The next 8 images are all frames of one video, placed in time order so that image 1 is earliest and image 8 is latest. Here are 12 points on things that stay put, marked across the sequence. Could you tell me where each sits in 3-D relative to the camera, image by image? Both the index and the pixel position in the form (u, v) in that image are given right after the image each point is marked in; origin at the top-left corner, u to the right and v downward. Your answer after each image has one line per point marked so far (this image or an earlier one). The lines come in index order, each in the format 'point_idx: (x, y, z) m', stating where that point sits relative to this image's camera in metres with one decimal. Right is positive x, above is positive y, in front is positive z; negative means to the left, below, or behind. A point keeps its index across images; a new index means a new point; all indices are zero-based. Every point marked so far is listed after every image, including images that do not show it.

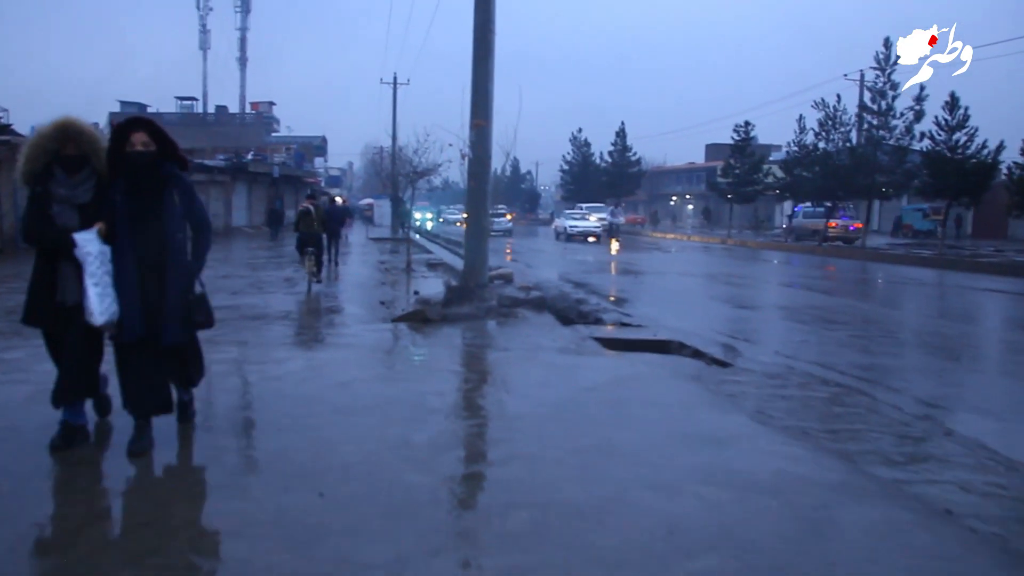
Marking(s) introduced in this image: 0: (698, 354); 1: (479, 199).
0: (+1.5, -0.6, +9.6) m
1: (-0.4, +1.0, +13.8) m
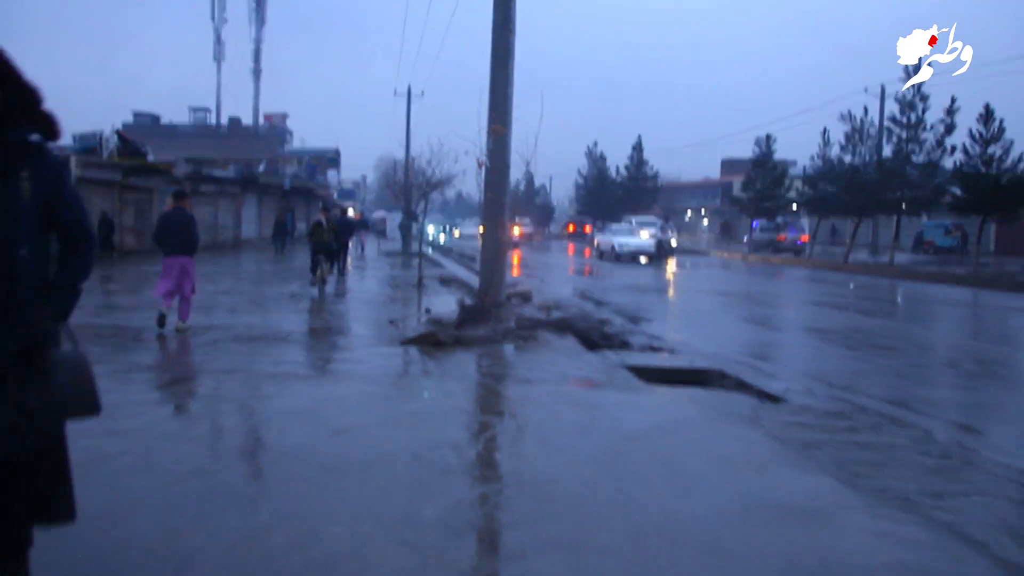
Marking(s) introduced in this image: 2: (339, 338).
0: (+1.7, -0.7, +8.6) m
1: (-0.2, +0.8, +12.8) m
2: (-1.7, -0.5, +11.3) m
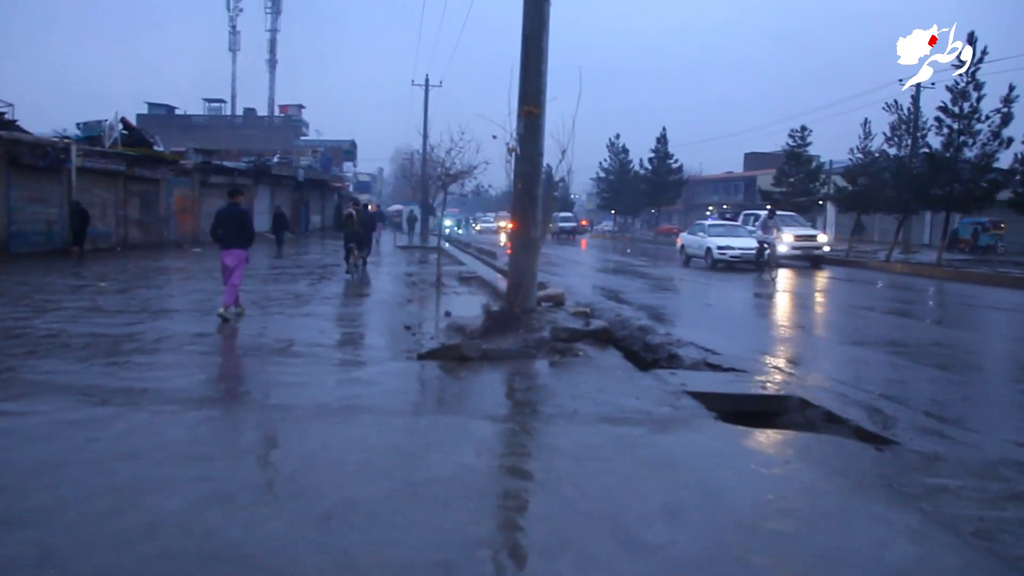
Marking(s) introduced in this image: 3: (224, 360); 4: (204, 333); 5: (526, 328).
0: (+2.0, -0.8, +7.0) m
1: (+0.1, +0.8, +11.3) m
2: (-1.4, -0.5, +9.8) m
3: (-2.2, -0.6, +8.8) m
4: (-2.9, -0.4, +10.7) m
5: (+0.1, -0.4, +10.7) m
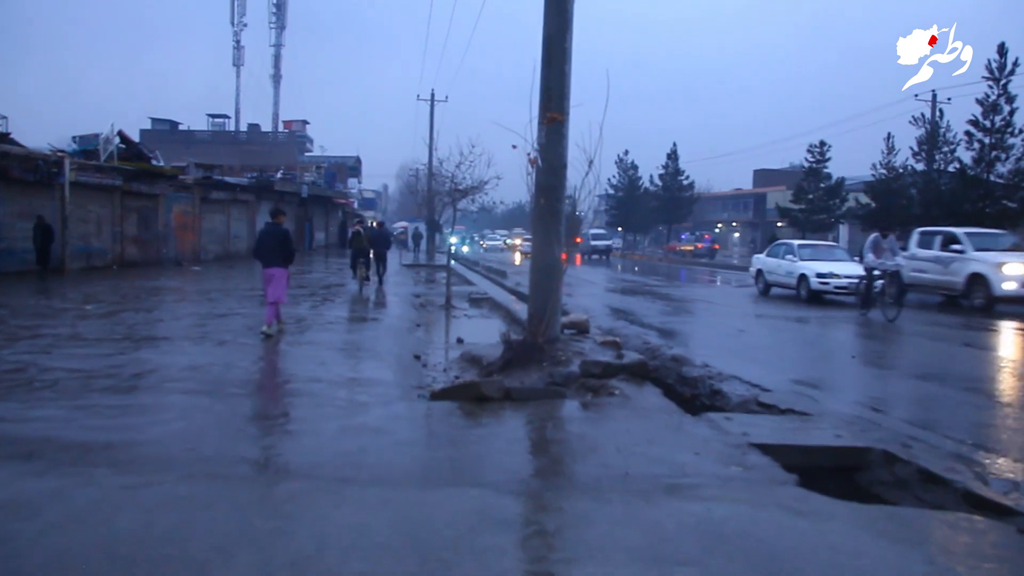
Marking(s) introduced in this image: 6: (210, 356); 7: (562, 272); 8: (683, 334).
0: (+2.1, -1.0, +5.9) m
1: (+0.3, +0.6, +10.2) m
2: (-1.2, -0.7, +8.6) m
3: (-2.0, -0.8, +7.6) m
4: (-2.7, -0.6, +9.5) m
5: (+0.3, -0.6, +9.6) m
6: (-2.7, -0.6, +10.2) m
7: (+0.5, +0.1, +10.3) m
8: (+2.4, -0.7, +16.4) m
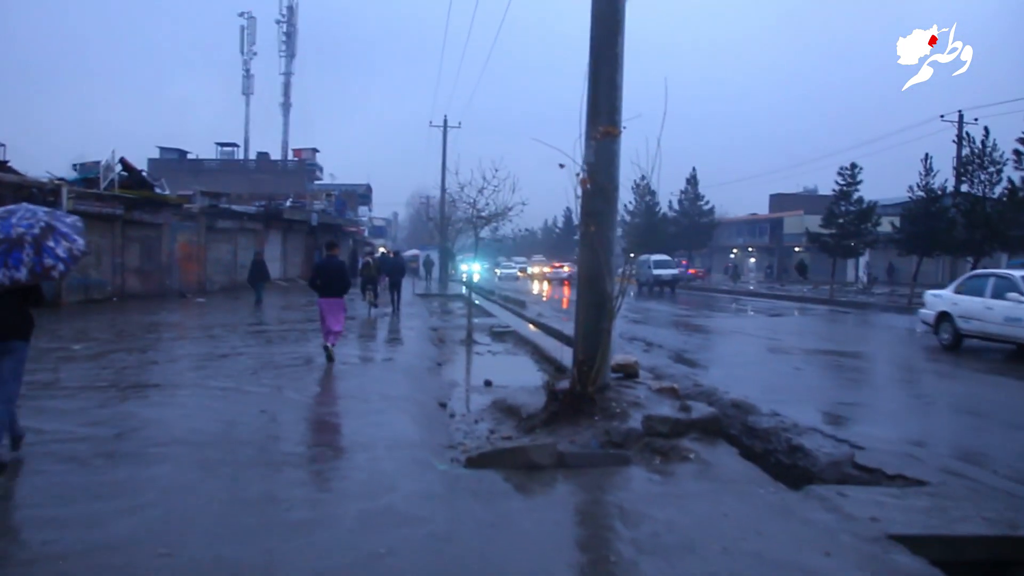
0: (+2.4, -1.2, +4.4) m
1: (+0.7, +0.3, +8.8) m
2: (-0.9, -1.0, +7.2) m
3: (-1.7, -1.0, +6.2) m
4: (-2.3, -0.9, +8.2) m
5: (+0.7, -0.9, +8.2) m
6: (-2.3, -0.9, +8.8) m
7: (+0.8, -0.2, +8.9) m
8: (+2.8, -1.1, +15.0) m
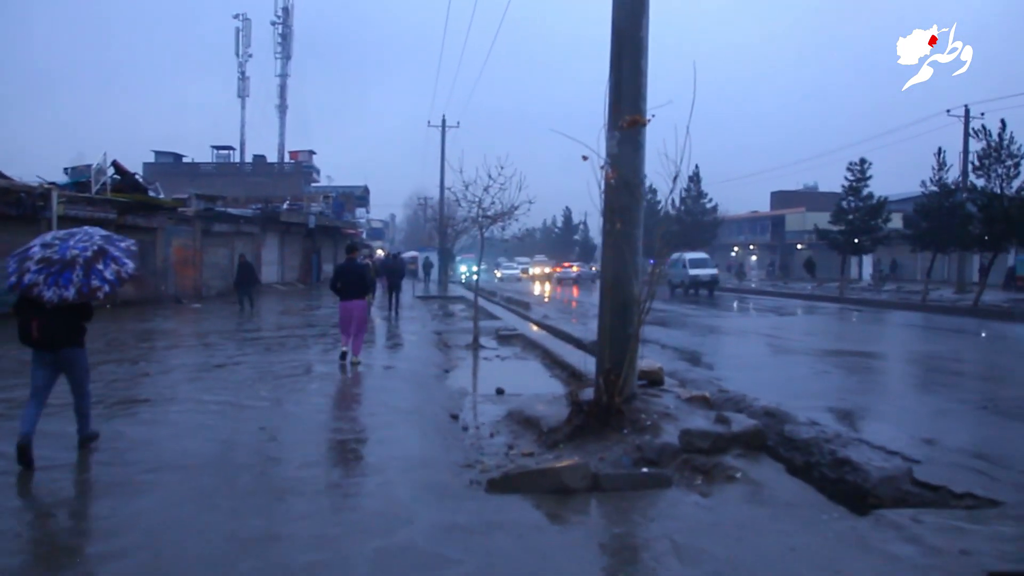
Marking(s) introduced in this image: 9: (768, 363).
0: (+2.6, -1.2, +3.8) m
1: (+0.8, +0.2, +8.1) m
2: (-0.7, -1.0, +6.5) m
3: (-1.5, -1.0, +5.5) m
4: (-2.2, -1.0, +7.5) m
5: (+0.8, -0.9, +7.5) m
6: (-2.2, -1.0, +8.1) m
7: (+0.9, -0.2, +8.2) m
8: (+2.9, -1.1, +14.3) m
9: (+3.7, -1.1, +16.8) m
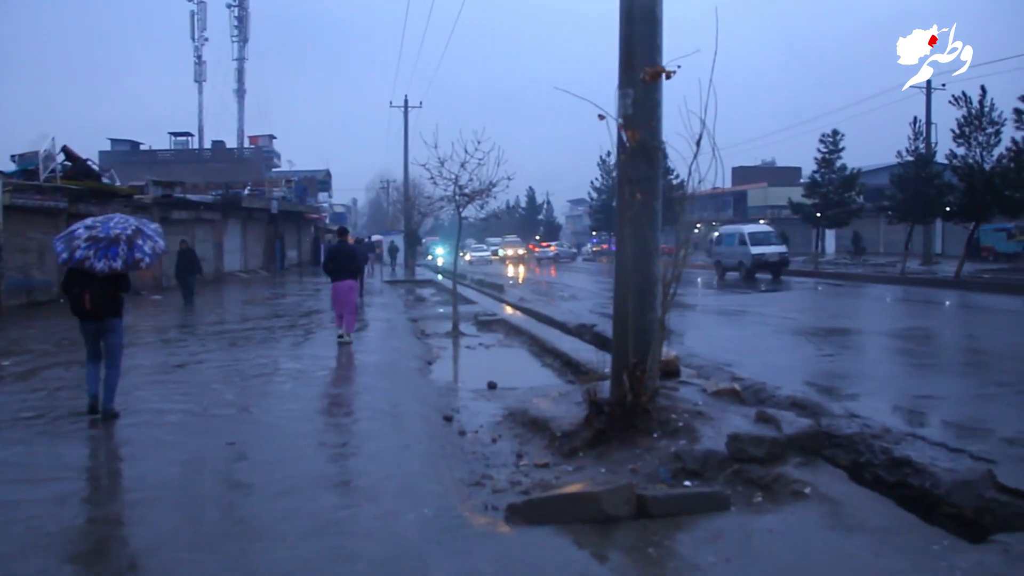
0: (+2.8, -1.1, +2.8) m
1: (+0.8, +0.4, +7.1) m
2: (-0.6, -1.0, +5.4) m
3: (-1.4, -1.0, +4.4) m
4: (-2.1, -1.0, +6.3) m
5: (+0.9, -0.8, +6.4) m
6: (-2.1, -0.9, +7.0) m
7: (+0.9, 0.0, +7.2) m
8: (+2.8, -0.8, +13.3) m
9: (+3.5, -0.7, +15.9) m
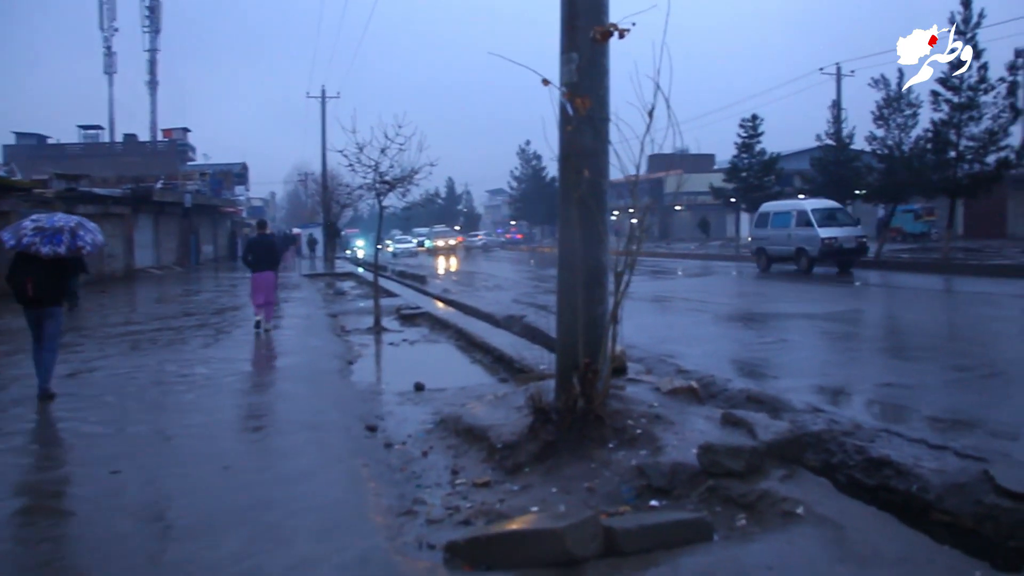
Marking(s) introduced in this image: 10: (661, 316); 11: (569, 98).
0: (+2.7, -1.0, +2.1) m
1: (+0.4, +0.4, +6.2) m
2: (-0.9, -1.0, +4.5) m
3: (-1.6, -1.0, +3.4) m
4: (-2.4, -1.0, +5.3) m
5: (+0.6, -0.8, +5.6) m
6: (-2.5, -0.9, +6.0) m
7: (+0.6, 0.0, +6.4) m
8: (+2.0, -0.7, +12.6) m
9: (+2.5, -0.6, +15.2) m
10: (+2.4, -0.4, +17.8) m
11: (+0.3, +1.1, +6.3) m
